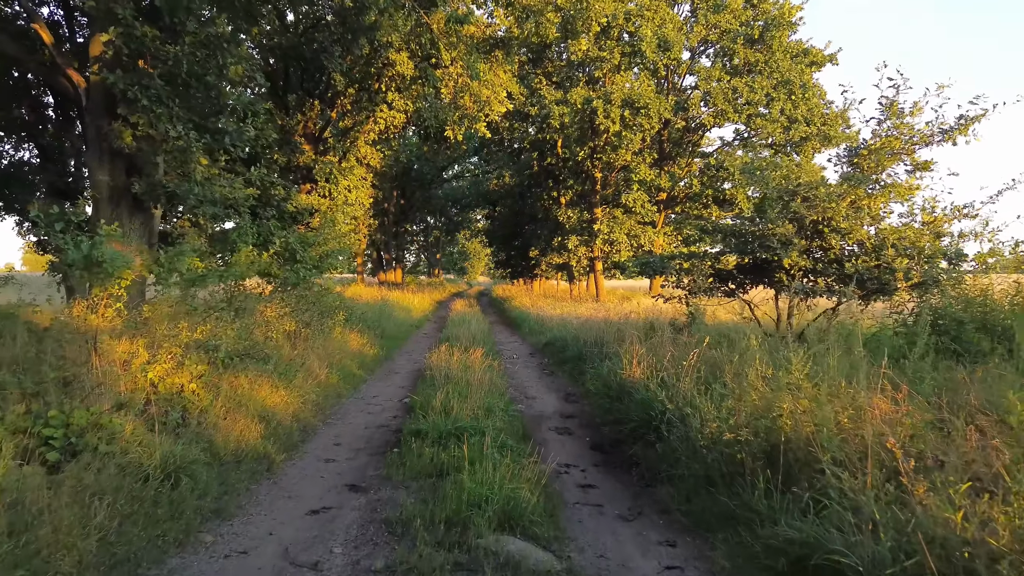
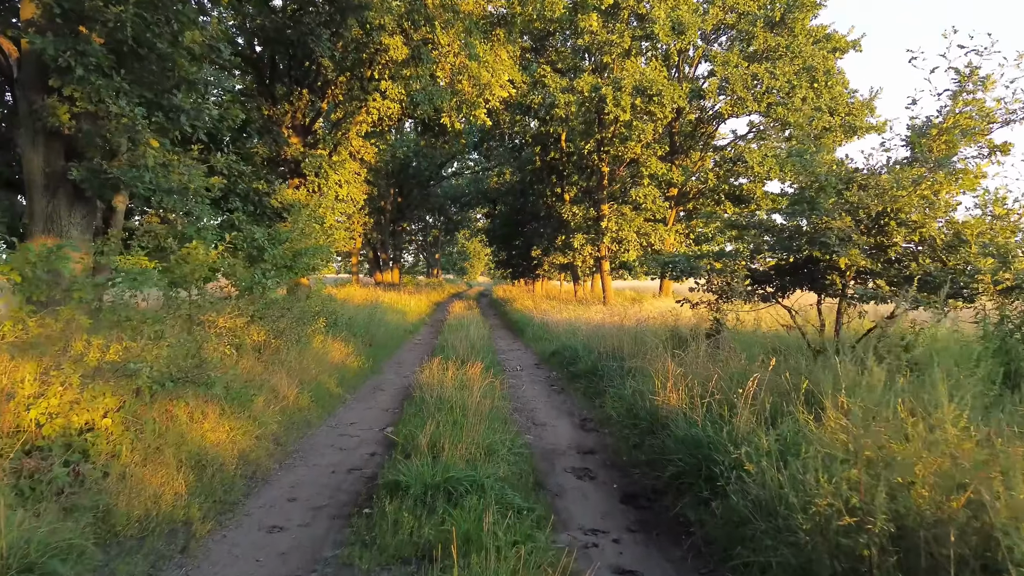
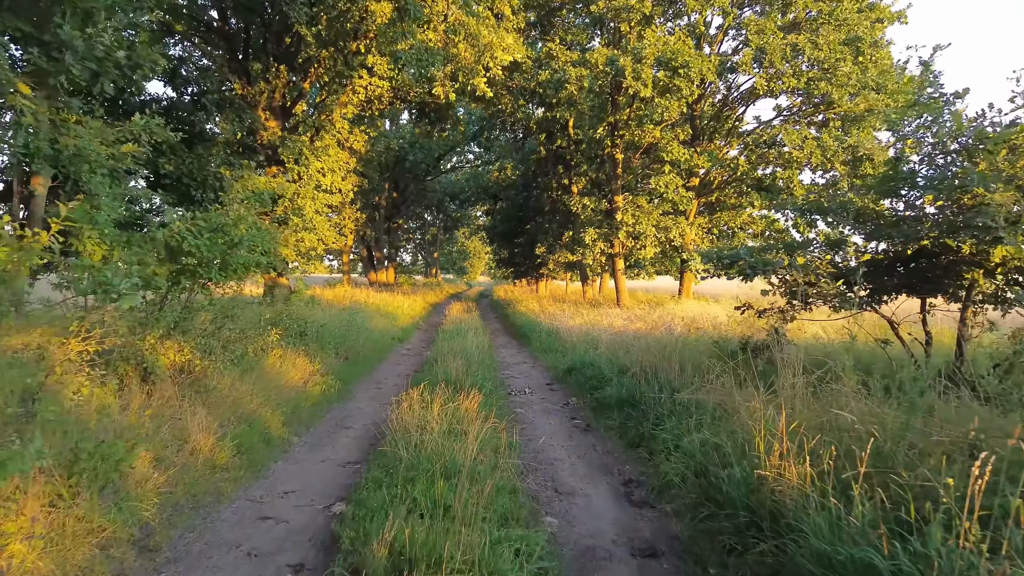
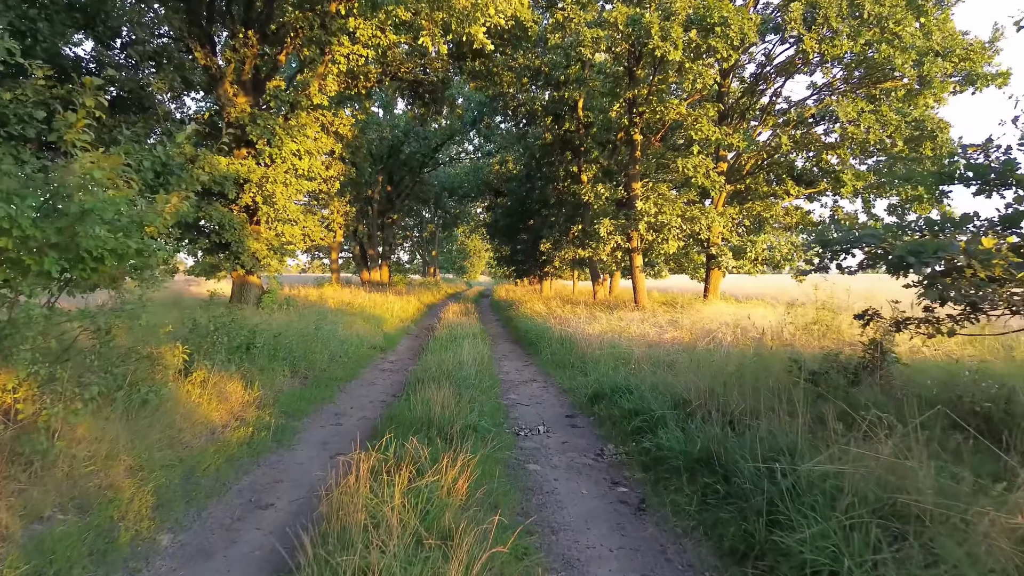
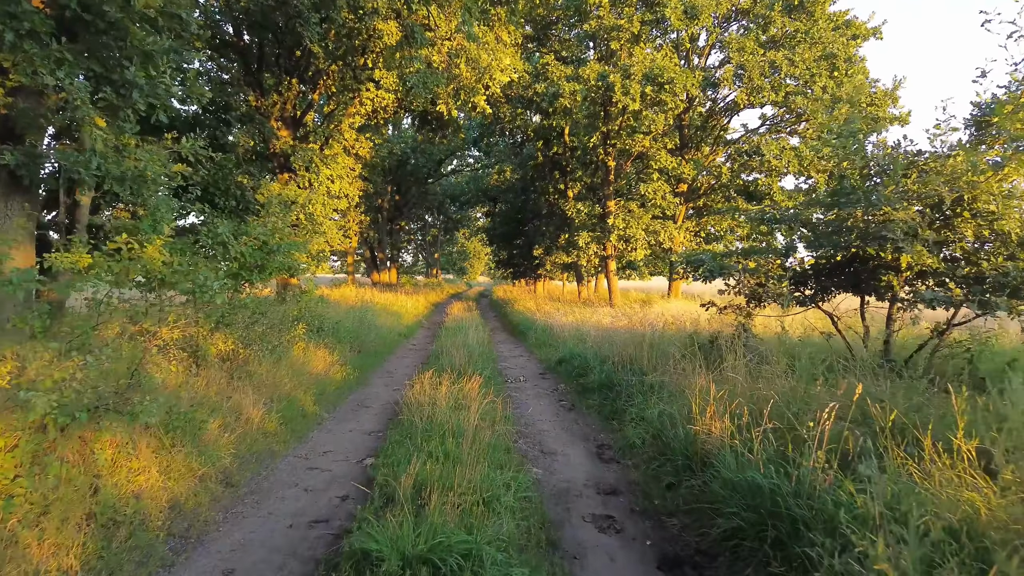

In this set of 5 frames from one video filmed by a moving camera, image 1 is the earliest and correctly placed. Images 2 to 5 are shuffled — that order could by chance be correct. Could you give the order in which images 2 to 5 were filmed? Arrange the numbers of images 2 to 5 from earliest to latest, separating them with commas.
2, 5, 3, 4
